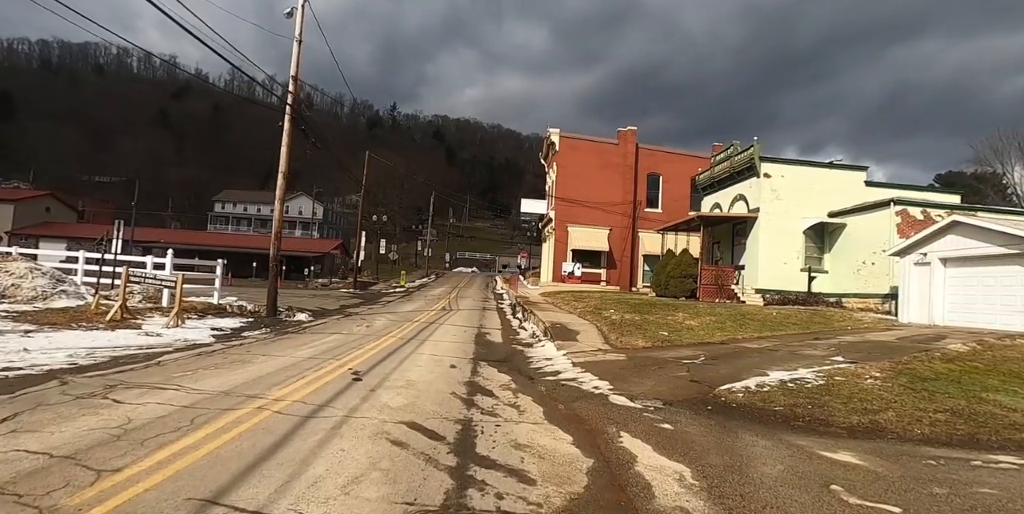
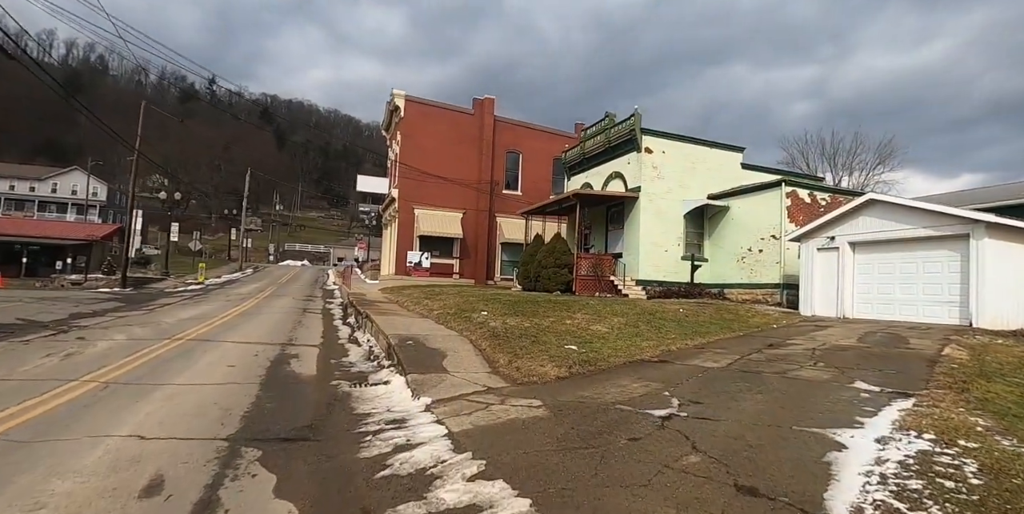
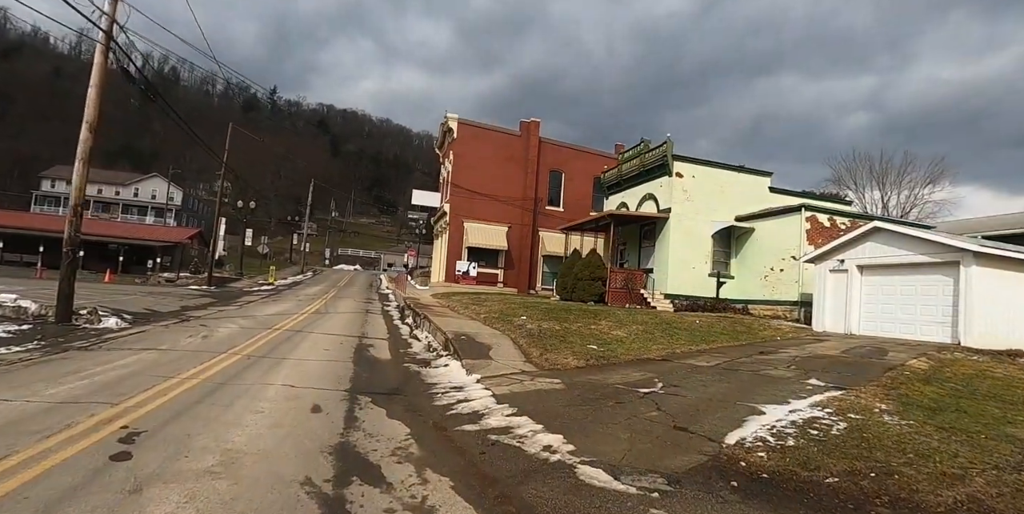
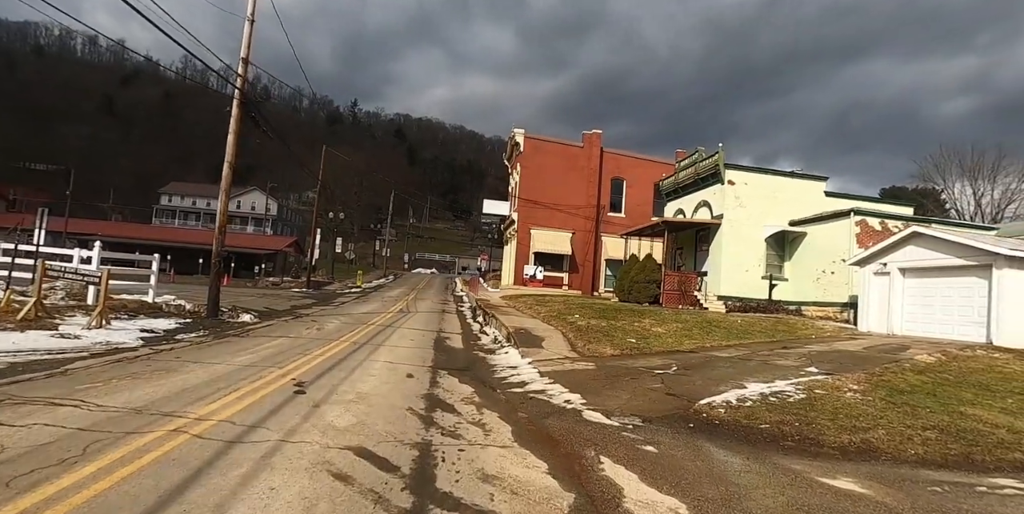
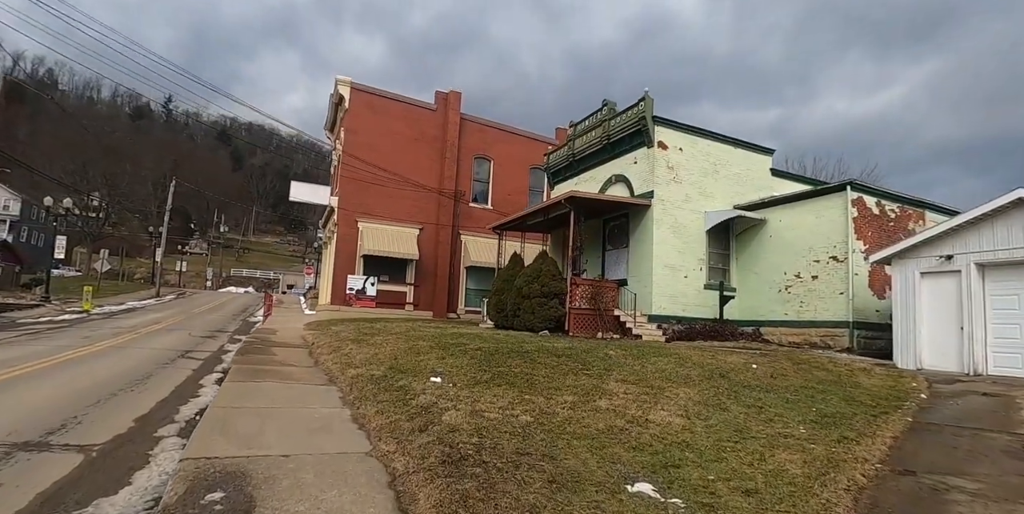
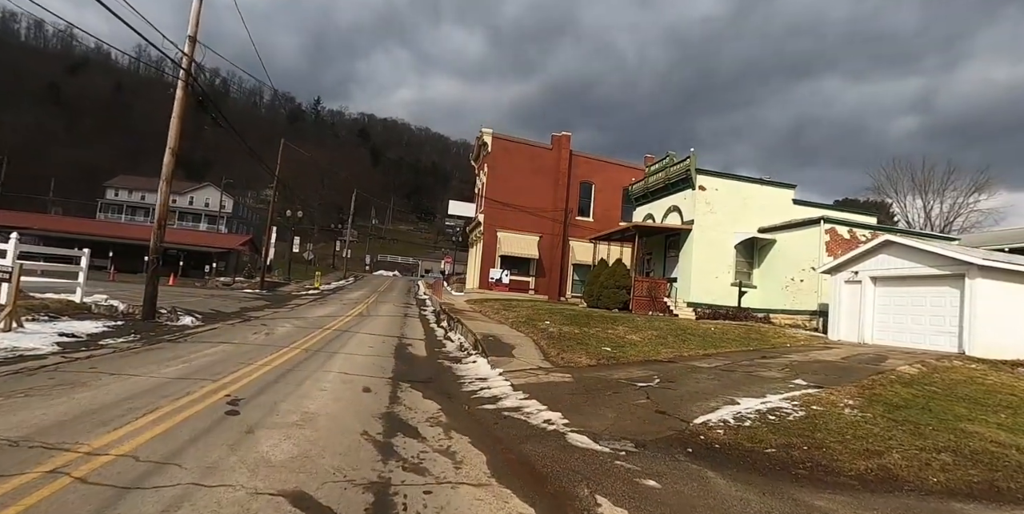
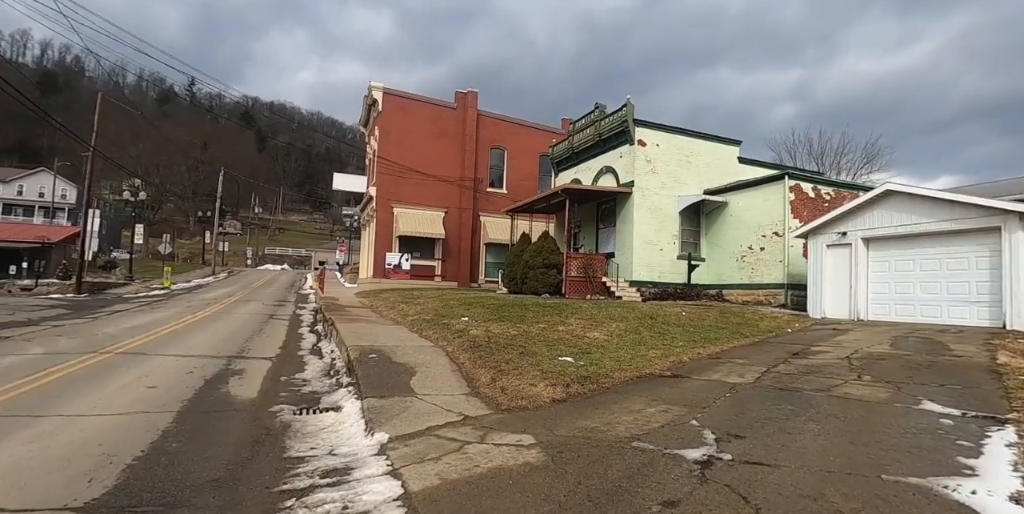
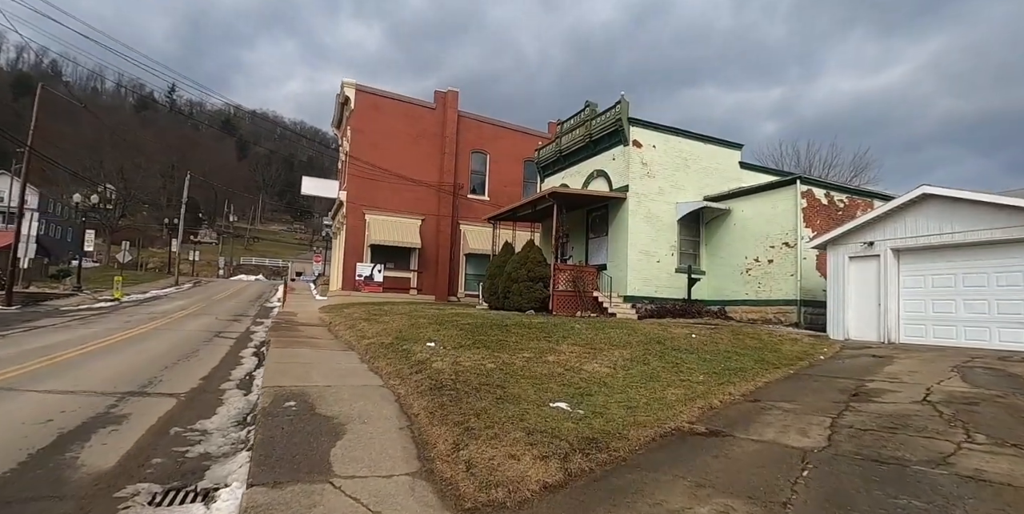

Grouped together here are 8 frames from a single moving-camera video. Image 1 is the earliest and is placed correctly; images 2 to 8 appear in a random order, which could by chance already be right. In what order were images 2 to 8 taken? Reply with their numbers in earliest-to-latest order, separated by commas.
4, 6, 3, 2, 7, 8, 5
